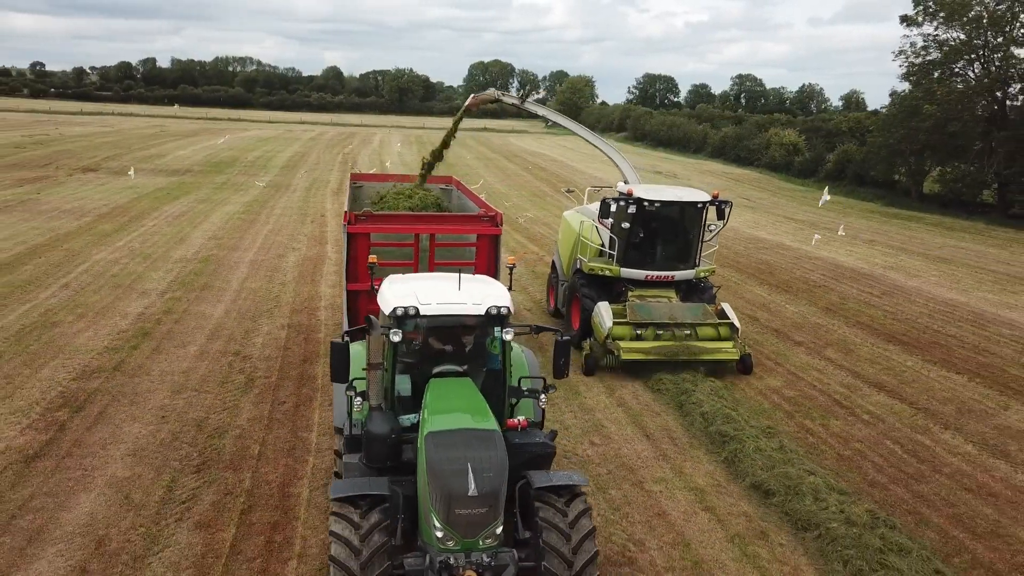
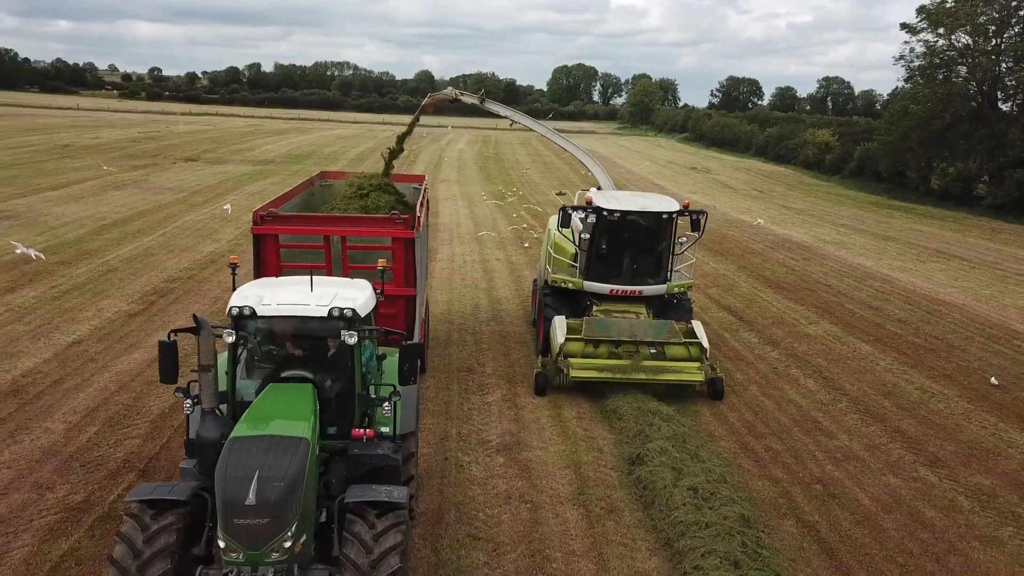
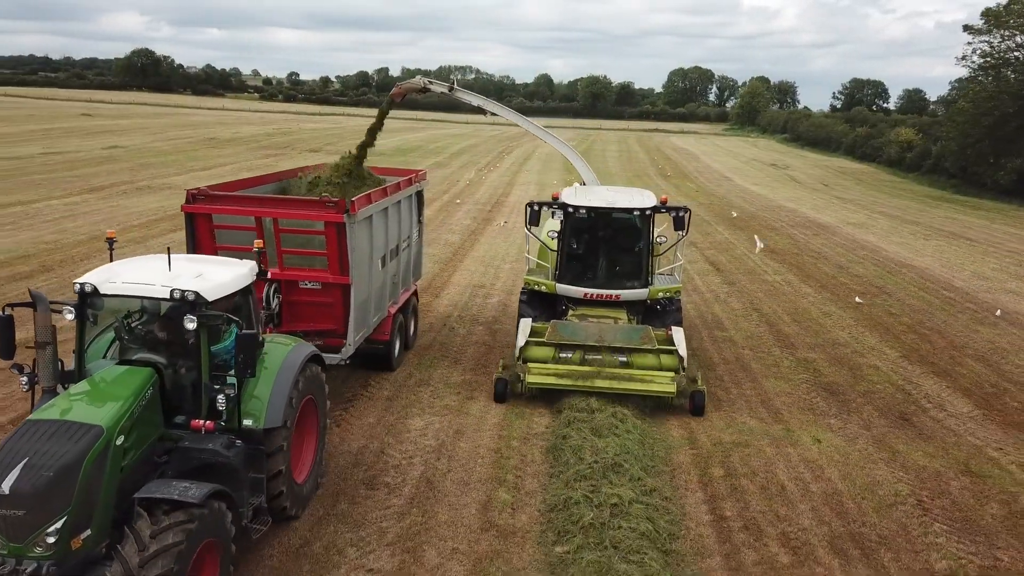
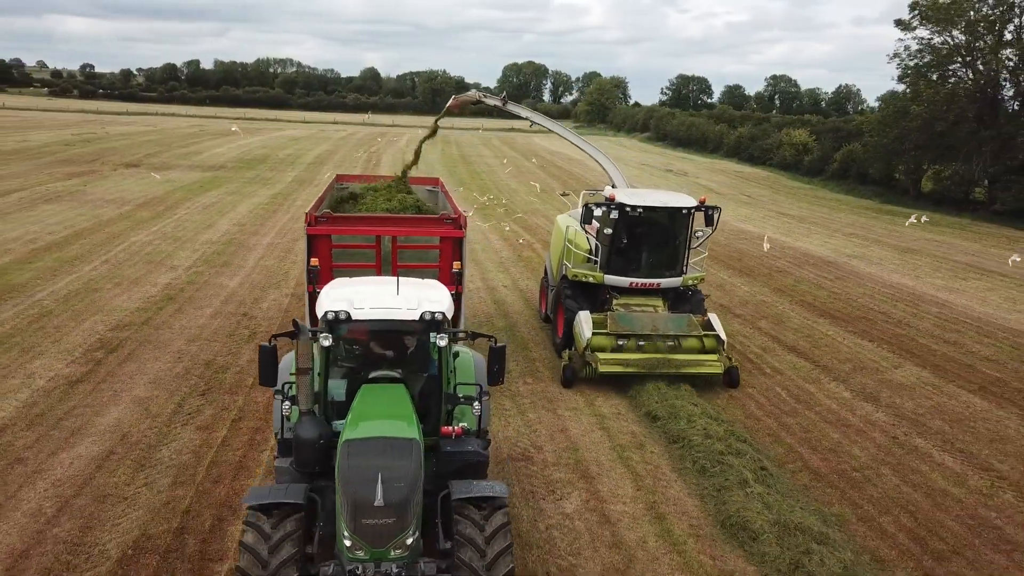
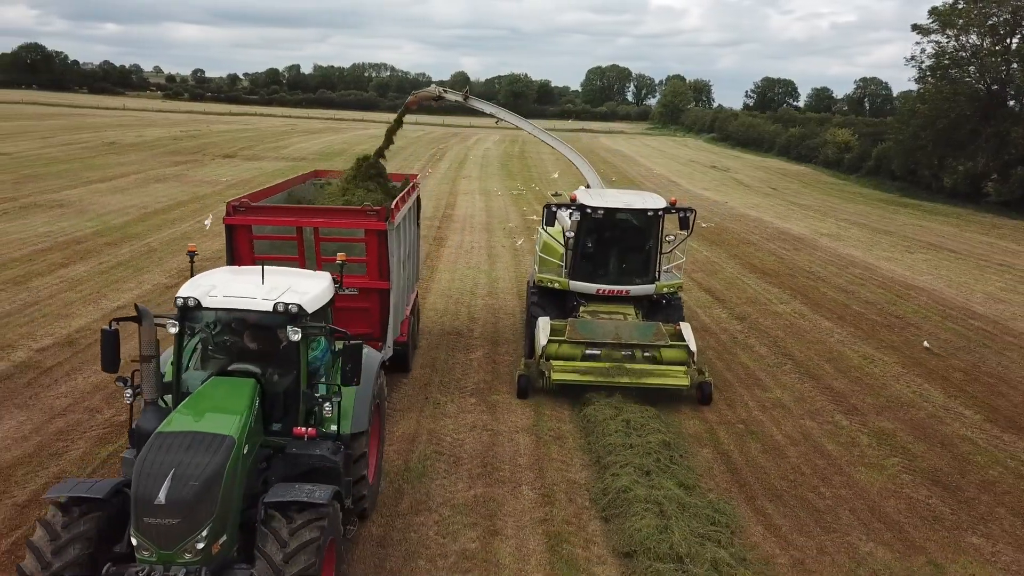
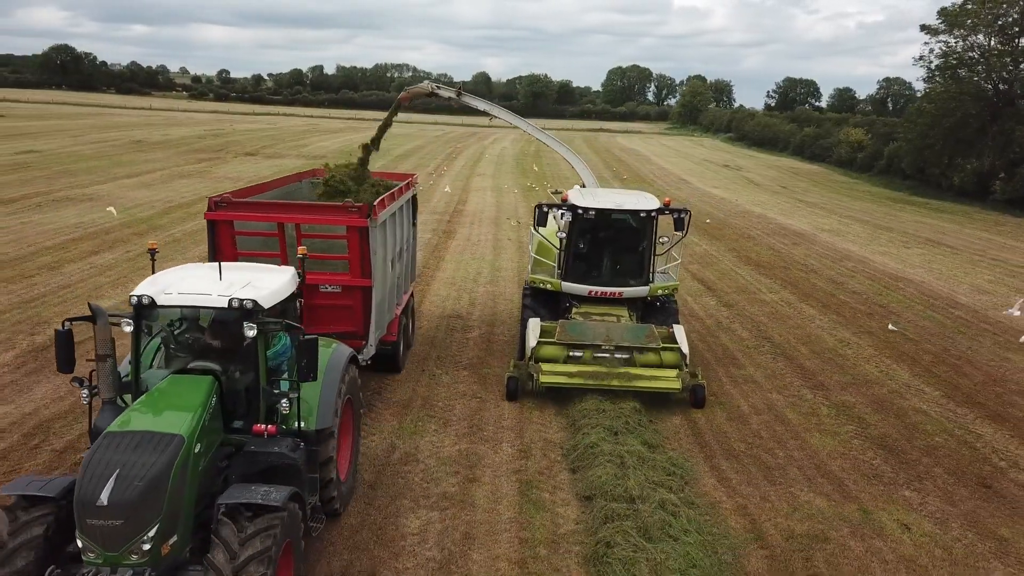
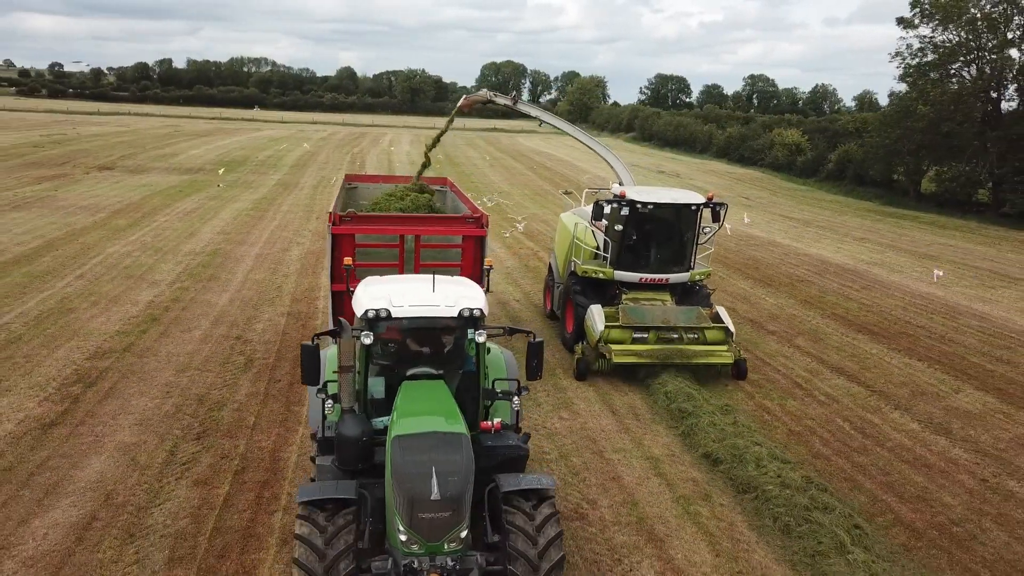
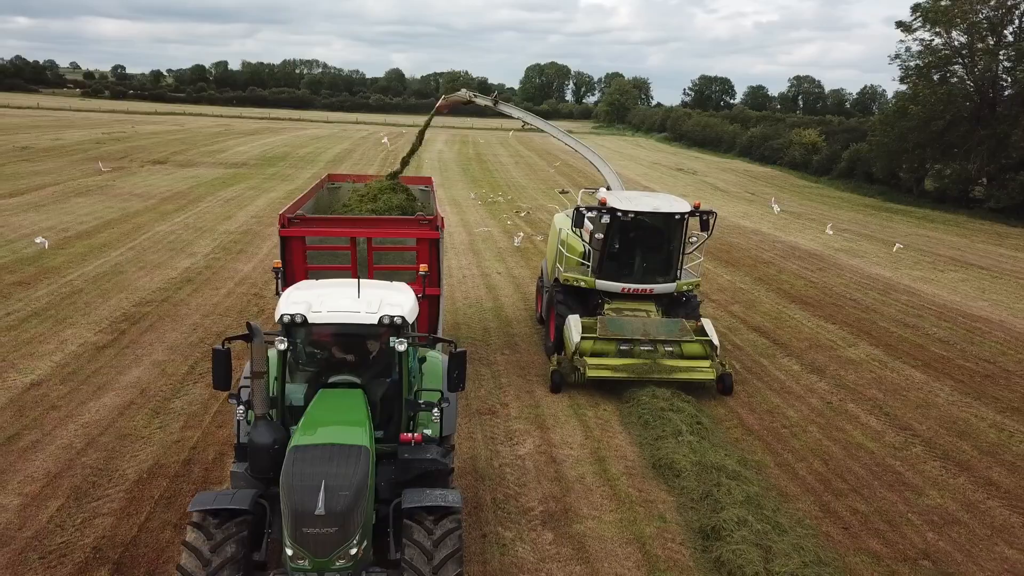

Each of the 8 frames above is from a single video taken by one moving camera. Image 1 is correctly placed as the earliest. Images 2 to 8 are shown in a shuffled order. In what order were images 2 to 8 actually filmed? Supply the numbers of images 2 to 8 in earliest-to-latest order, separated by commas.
7, 4, 8, 2, 5, 6, 3
